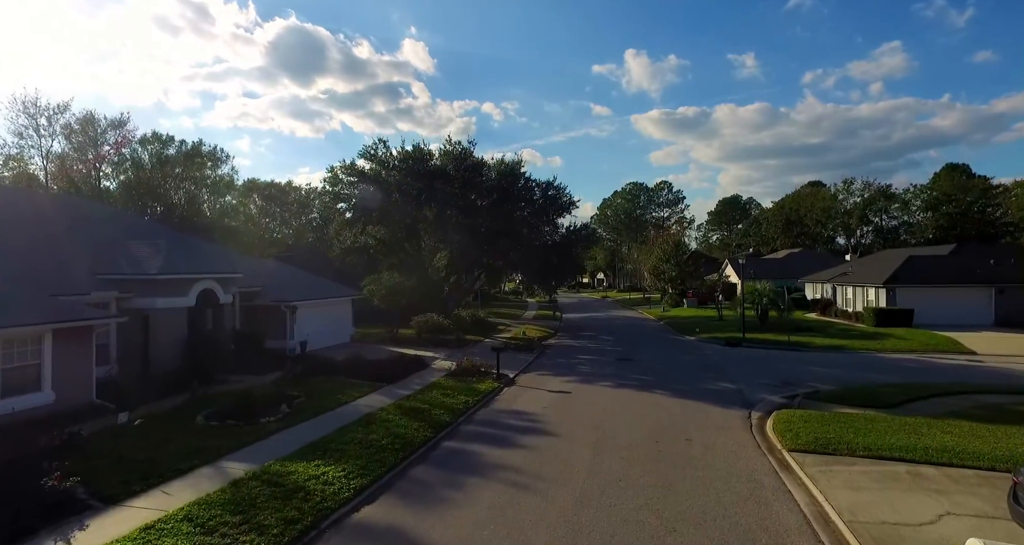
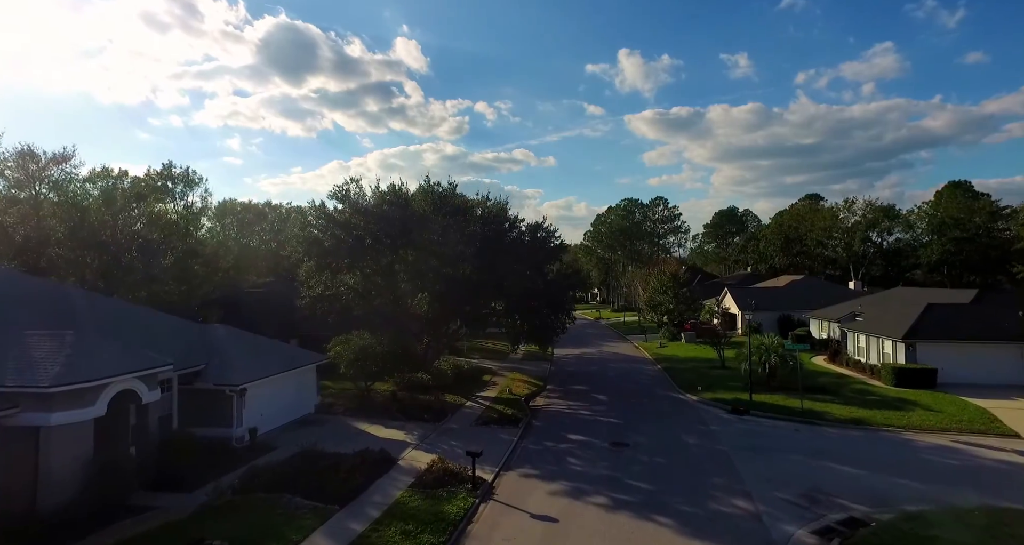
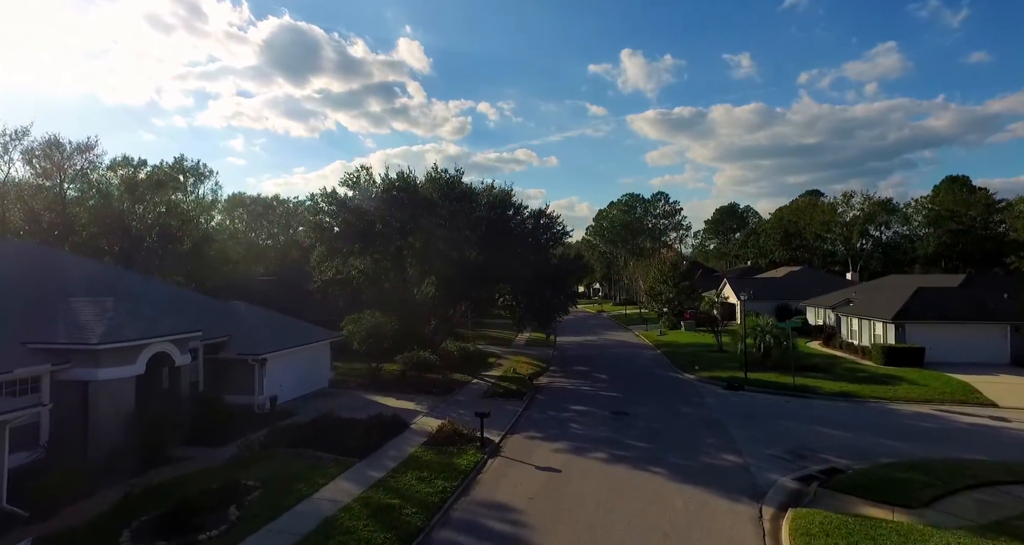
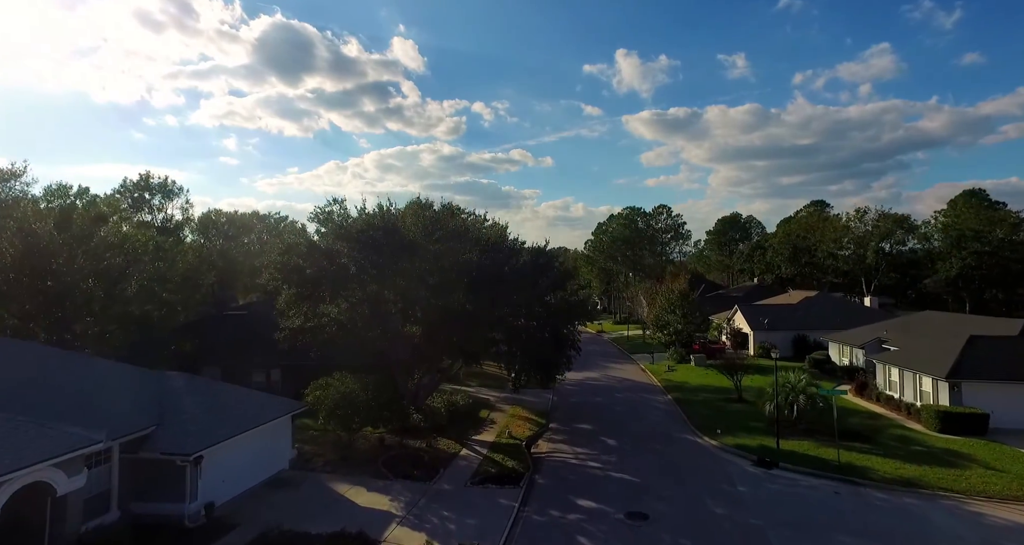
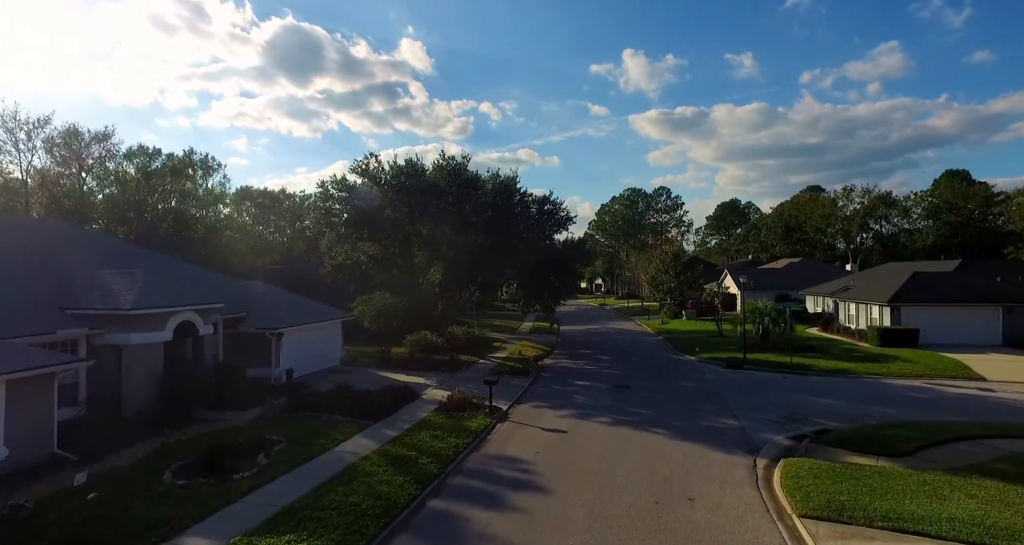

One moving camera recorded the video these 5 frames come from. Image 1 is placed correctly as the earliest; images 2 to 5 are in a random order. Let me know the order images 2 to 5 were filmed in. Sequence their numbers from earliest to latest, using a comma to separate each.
5, 3, 2, 4
